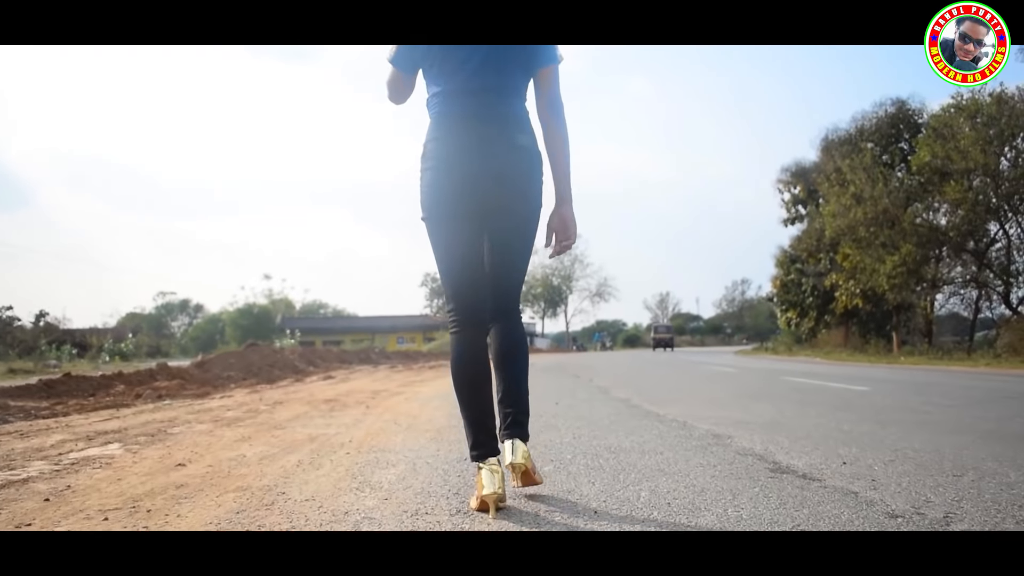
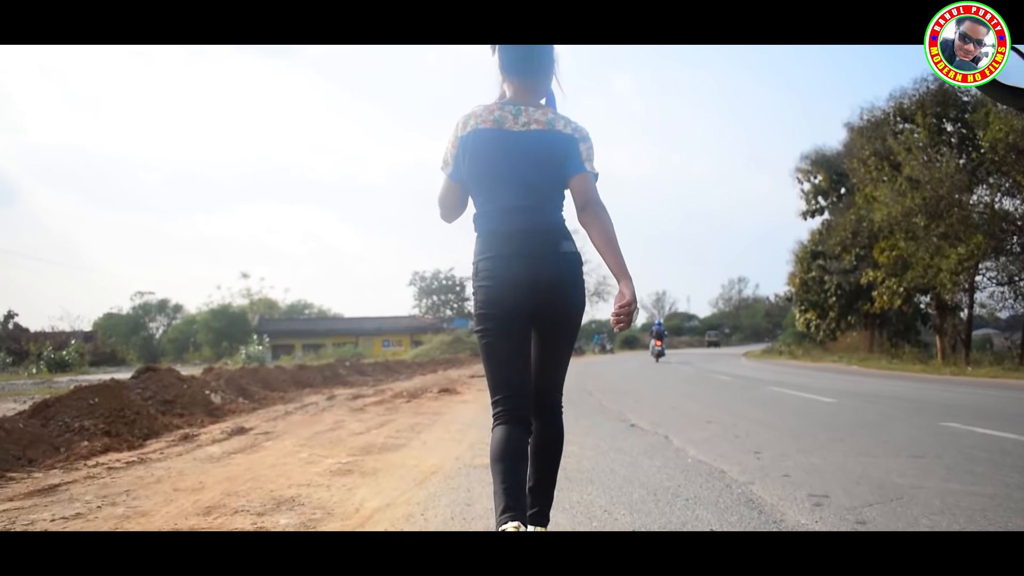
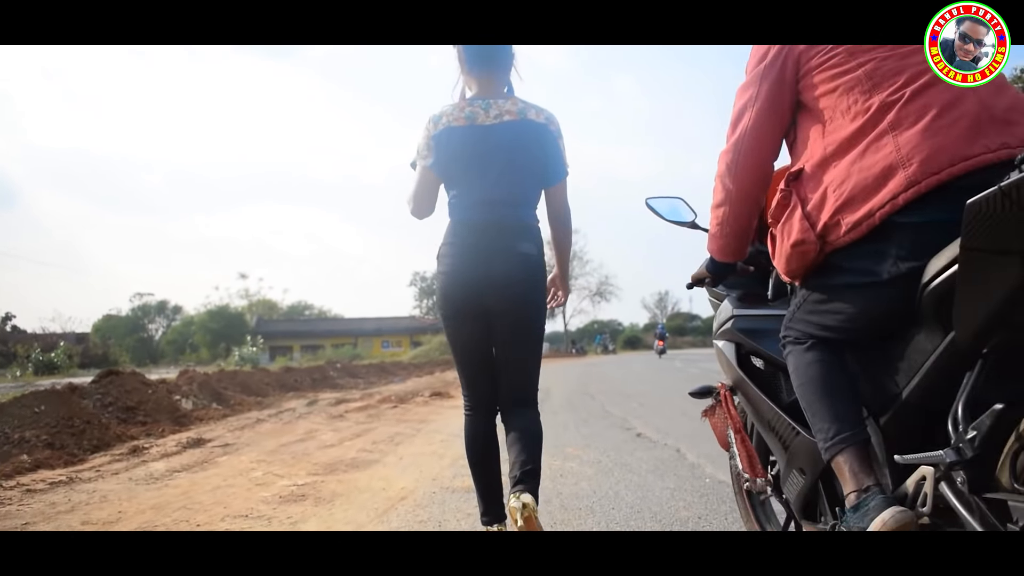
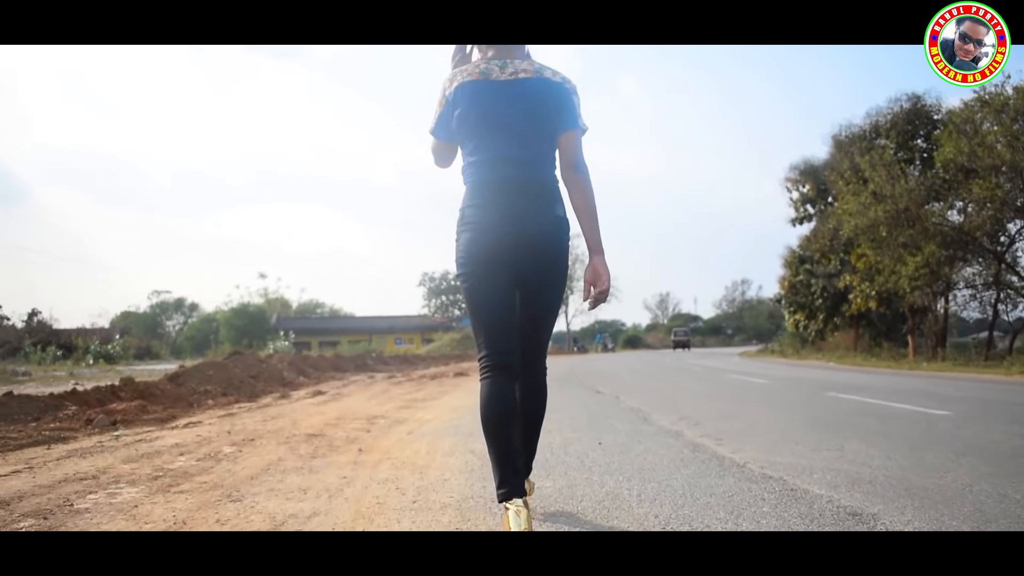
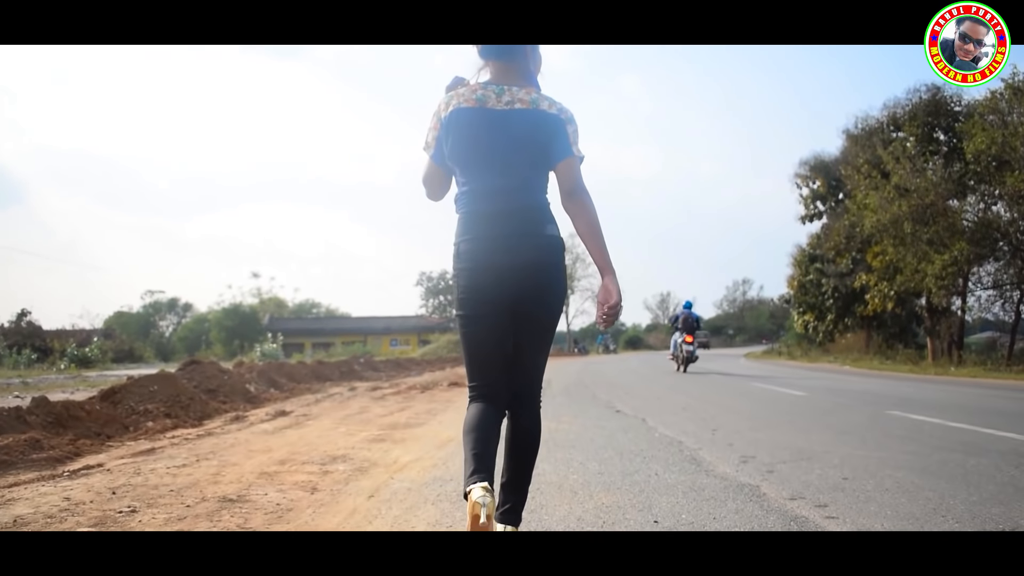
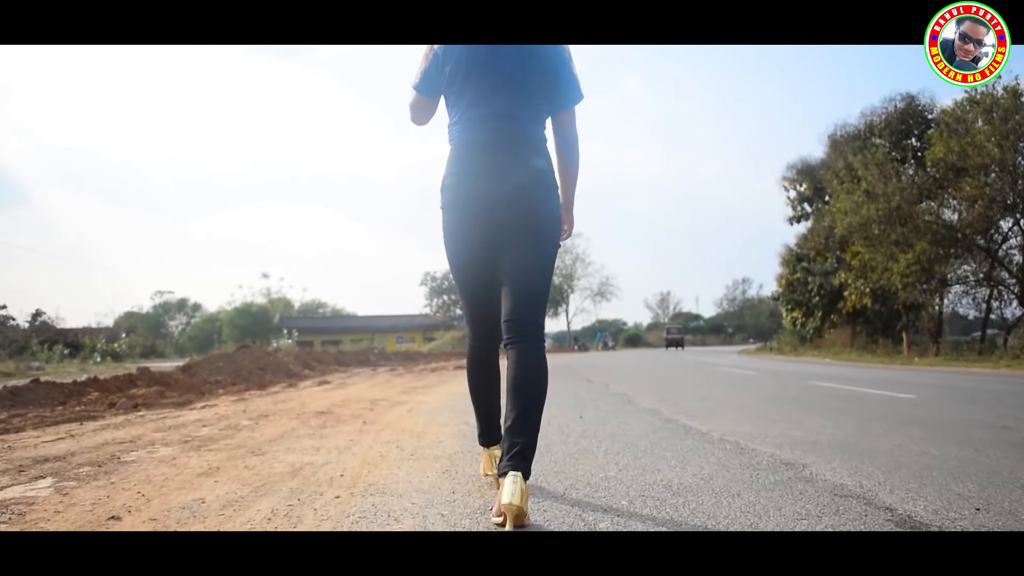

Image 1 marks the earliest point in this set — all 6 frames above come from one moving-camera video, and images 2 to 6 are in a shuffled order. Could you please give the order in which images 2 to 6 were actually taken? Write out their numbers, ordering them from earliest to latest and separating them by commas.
6, 4, 5, 2, 3
